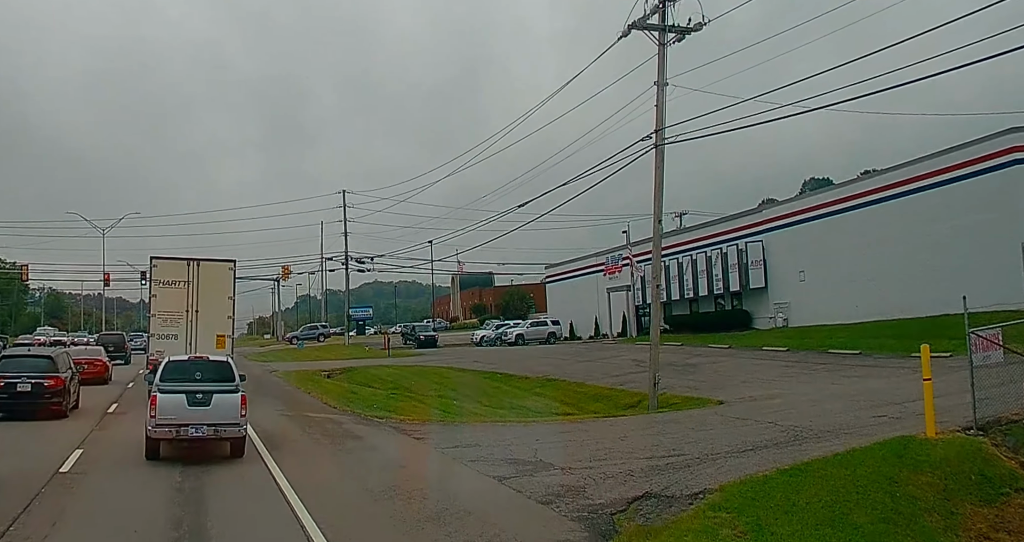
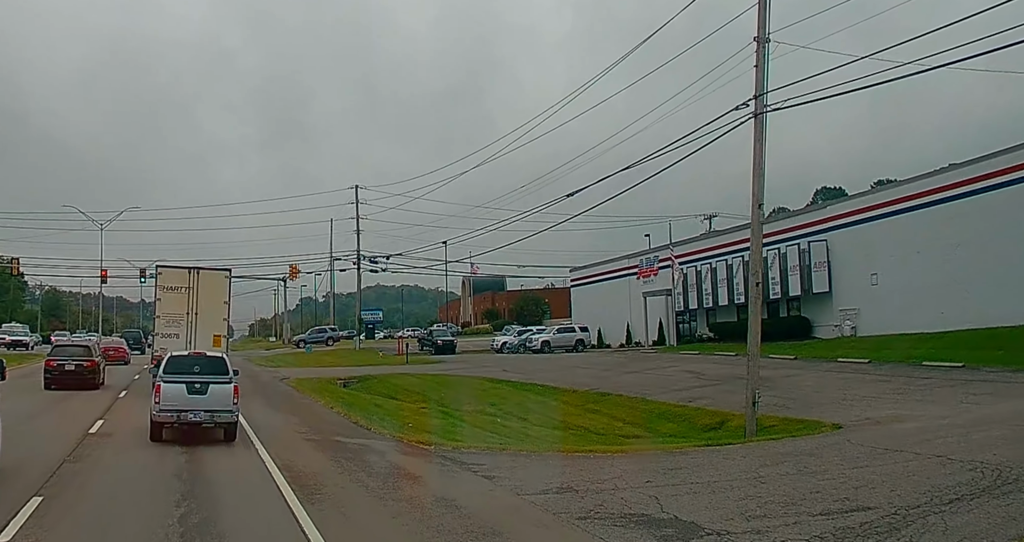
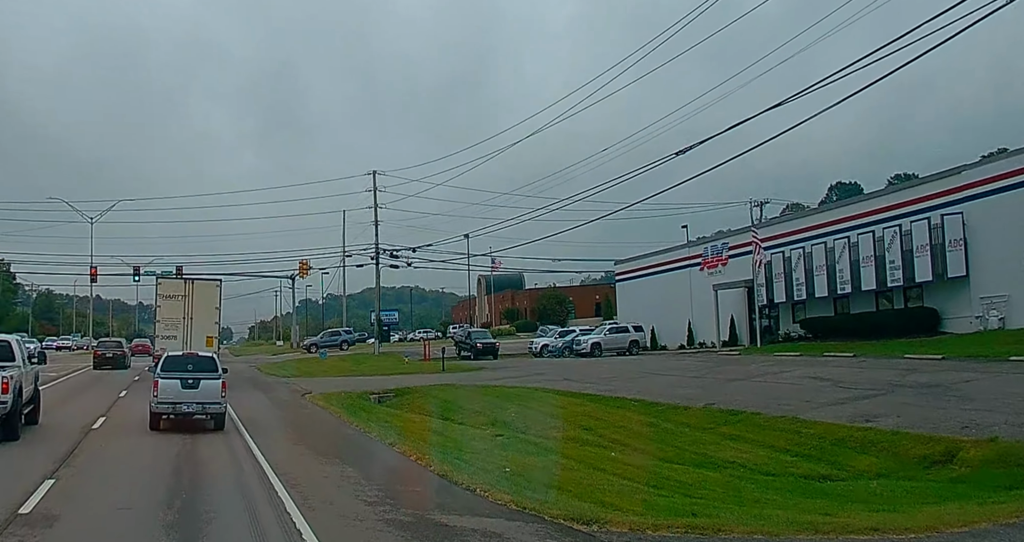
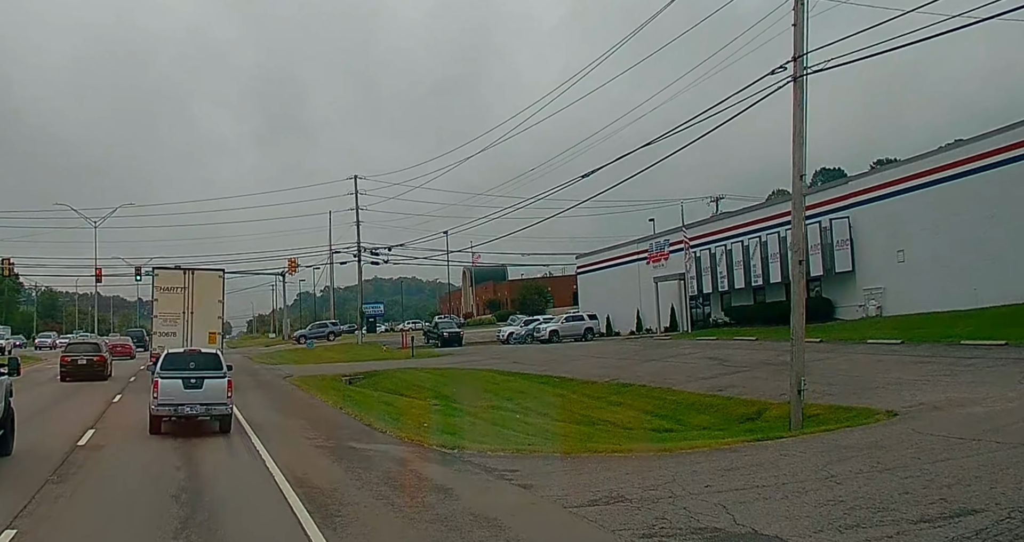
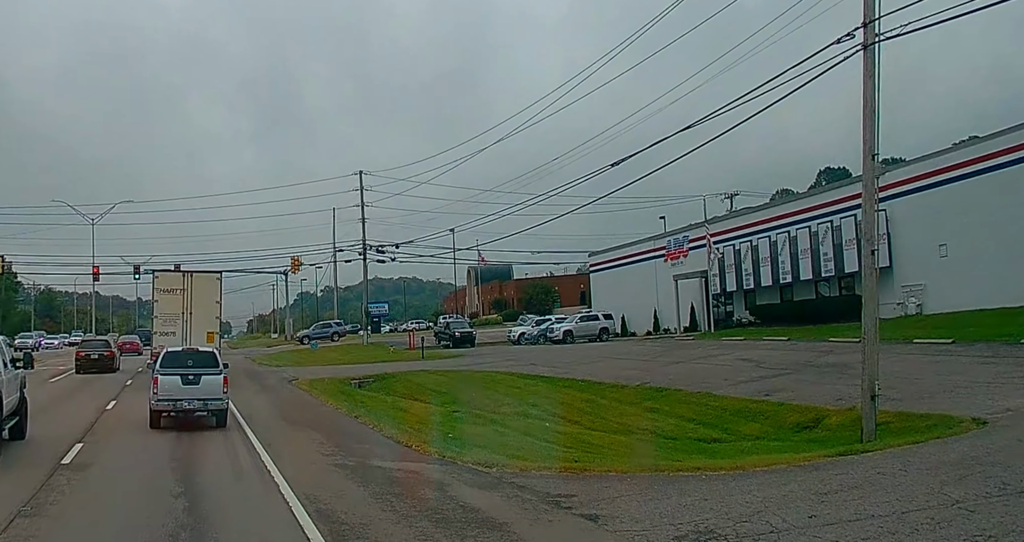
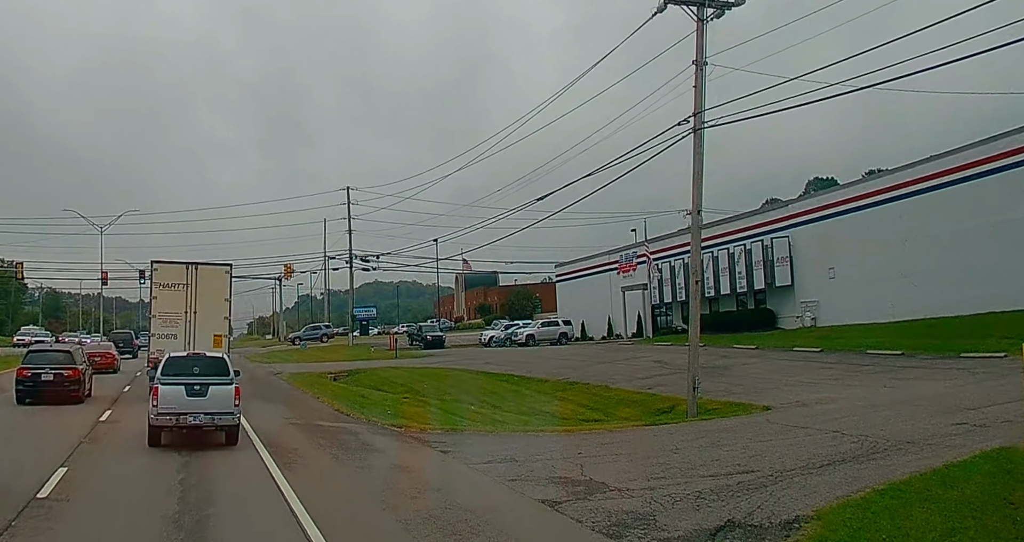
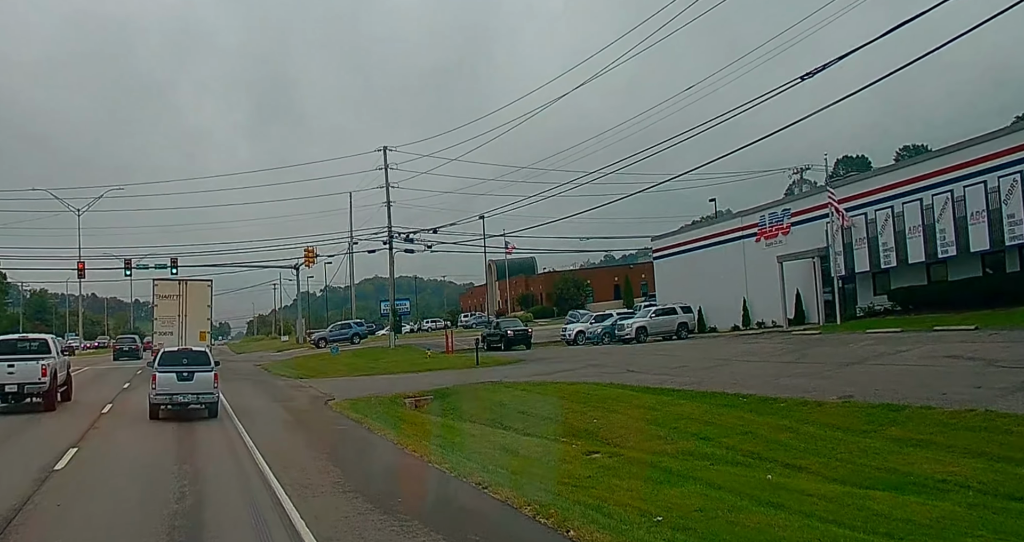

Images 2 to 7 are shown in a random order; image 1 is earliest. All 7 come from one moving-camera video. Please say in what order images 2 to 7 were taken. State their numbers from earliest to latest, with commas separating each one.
6, 2, 4, 5, 3, 7
